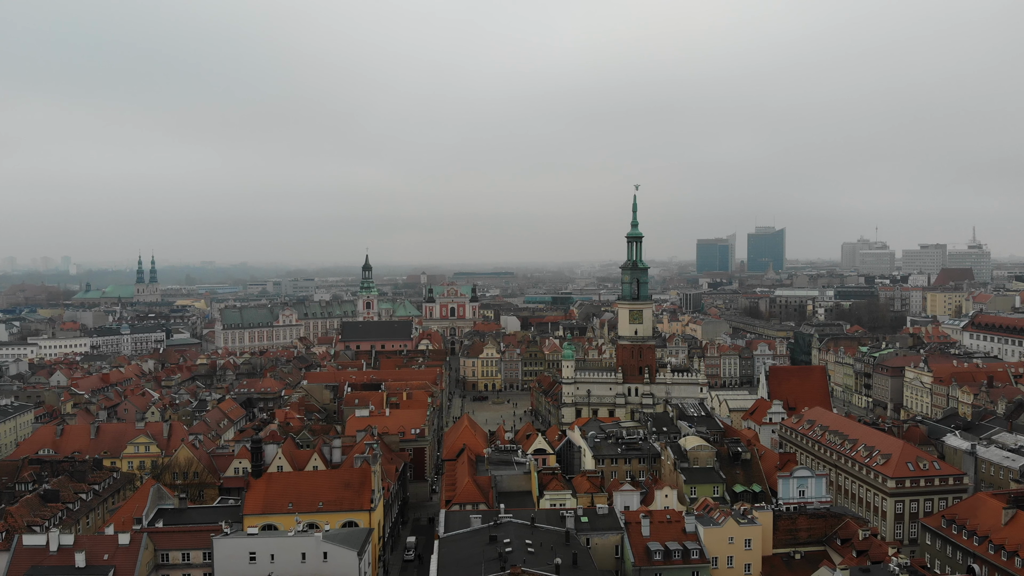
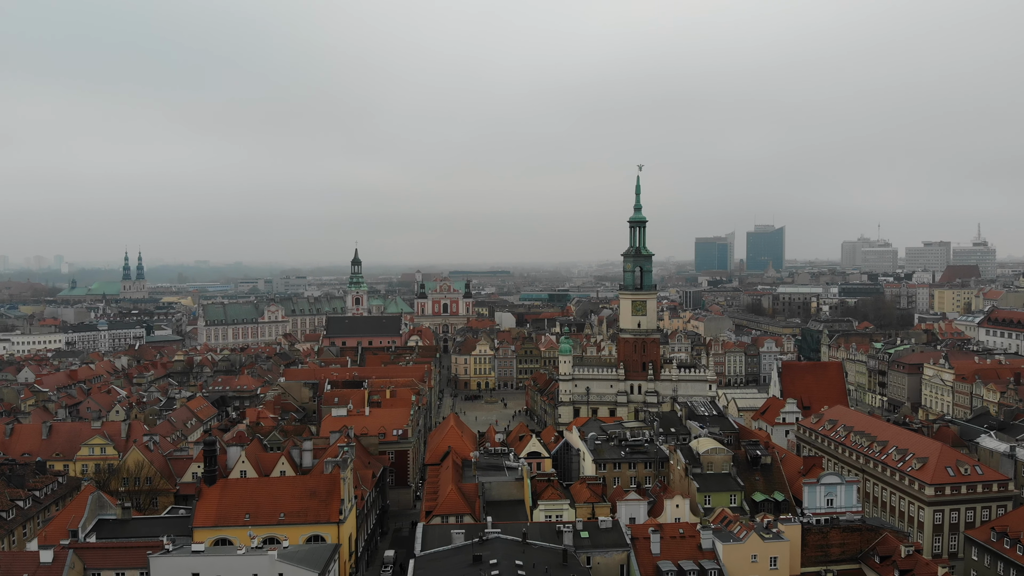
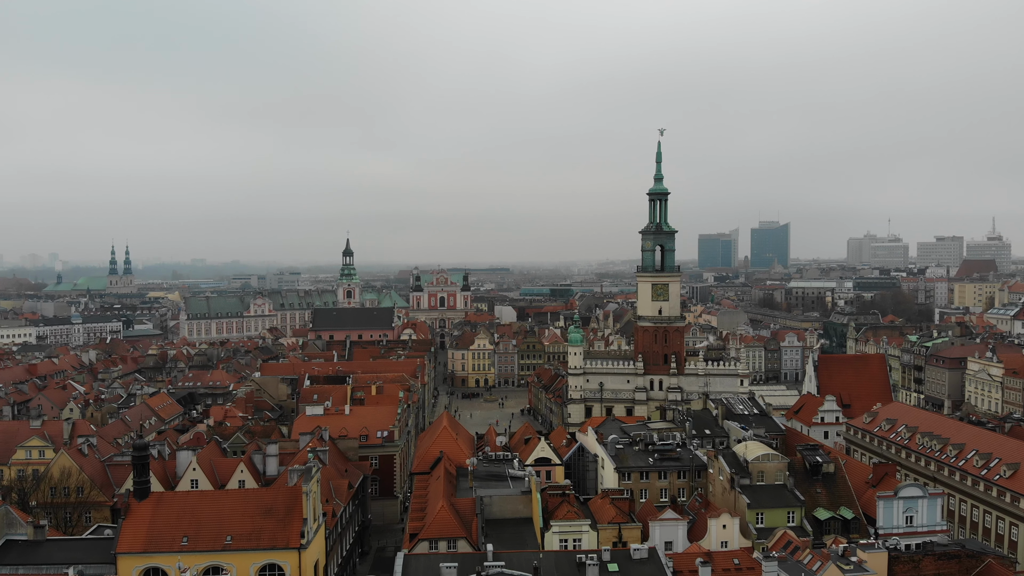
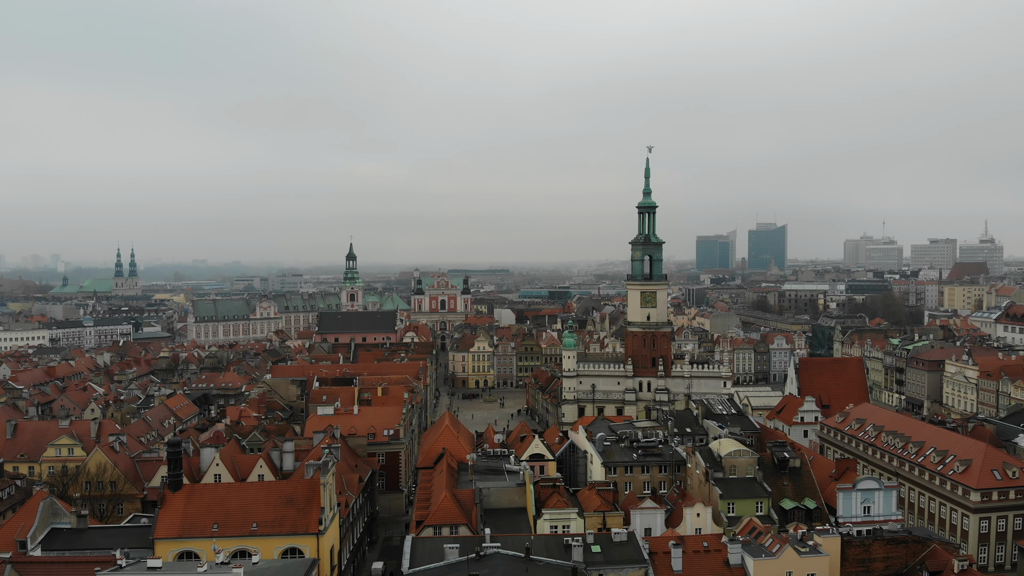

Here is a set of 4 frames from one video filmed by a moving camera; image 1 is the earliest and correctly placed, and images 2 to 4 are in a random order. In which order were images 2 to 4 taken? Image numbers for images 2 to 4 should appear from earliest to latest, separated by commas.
2, 4, 3
